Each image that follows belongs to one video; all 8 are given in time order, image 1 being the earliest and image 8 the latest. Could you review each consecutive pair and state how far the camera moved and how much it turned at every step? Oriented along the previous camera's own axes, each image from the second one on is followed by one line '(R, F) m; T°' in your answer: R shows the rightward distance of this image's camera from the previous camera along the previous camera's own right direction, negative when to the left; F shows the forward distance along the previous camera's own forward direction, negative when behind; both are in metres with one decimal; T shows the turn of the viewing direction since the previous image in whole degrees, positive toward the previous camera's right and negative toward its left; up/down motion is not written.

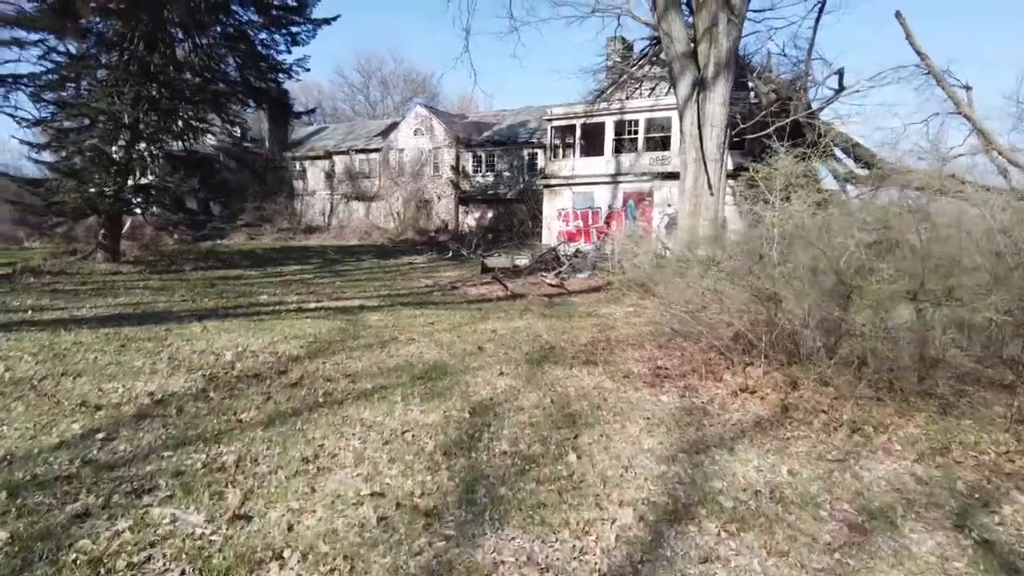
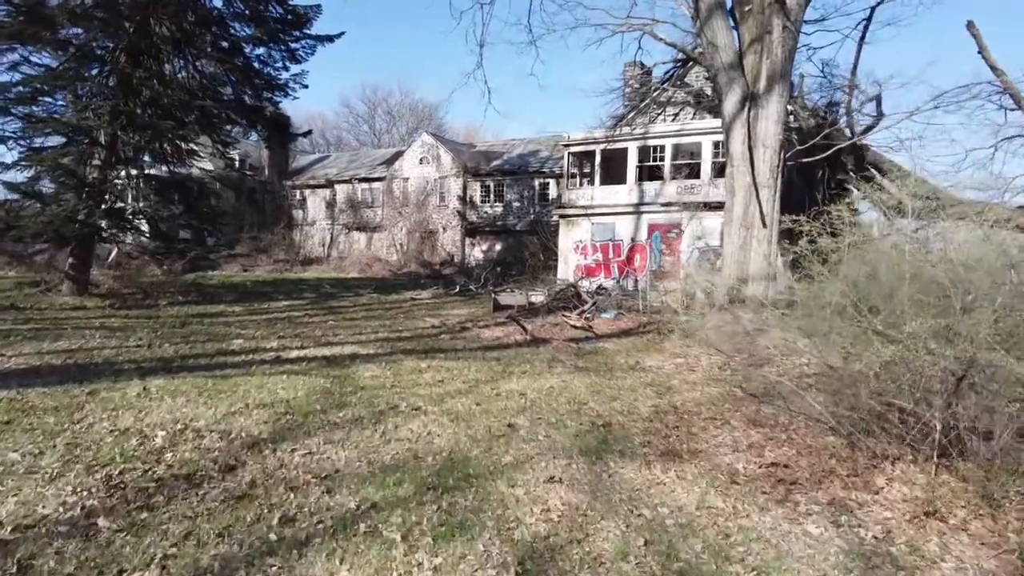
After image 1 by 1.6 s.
(-0.4, +2.1) m; 0°
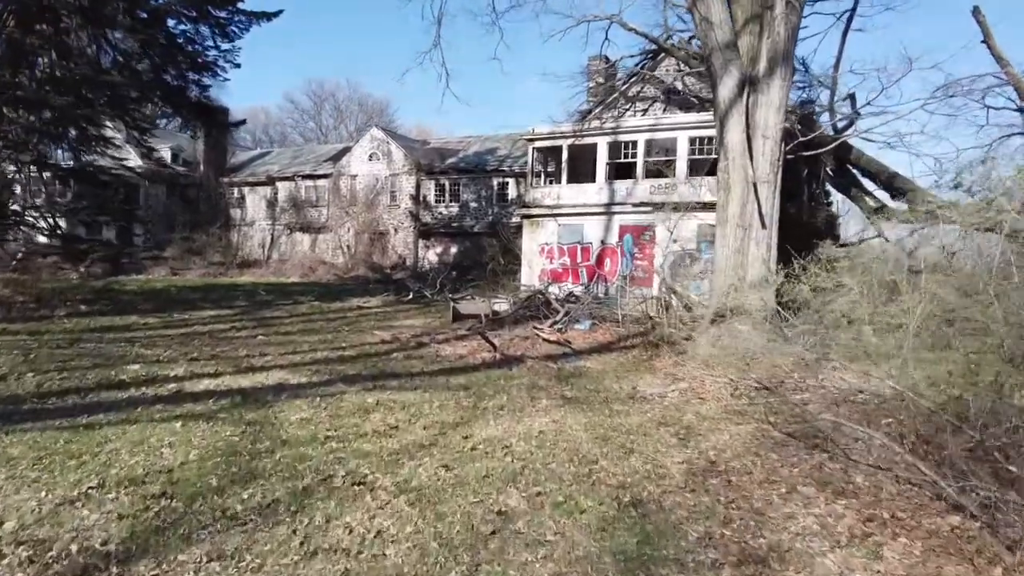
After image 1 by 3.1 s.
(-0.2, +1.9) m; +4°
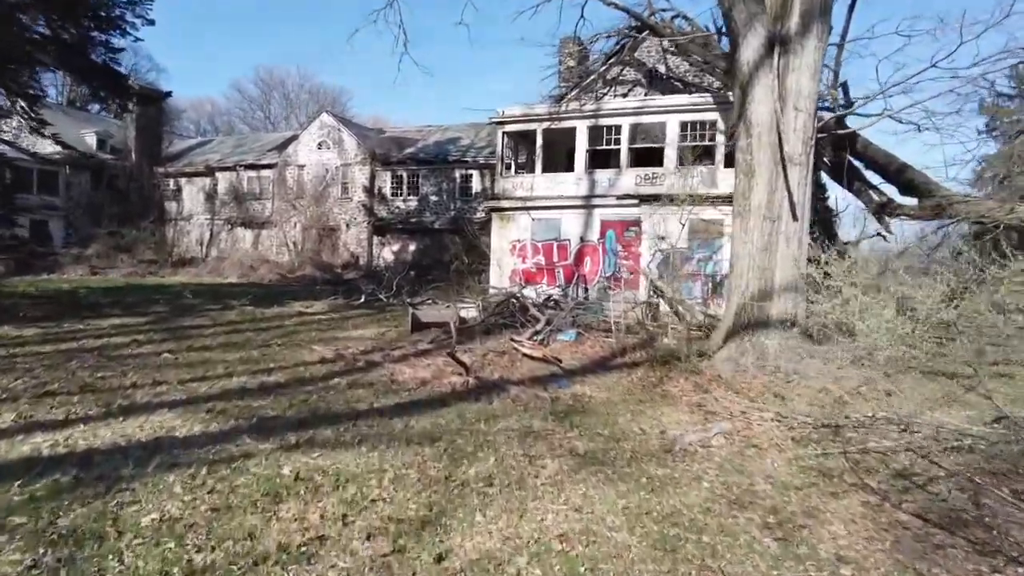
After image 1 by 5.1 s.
(-0.3, +2.4) m; +4°
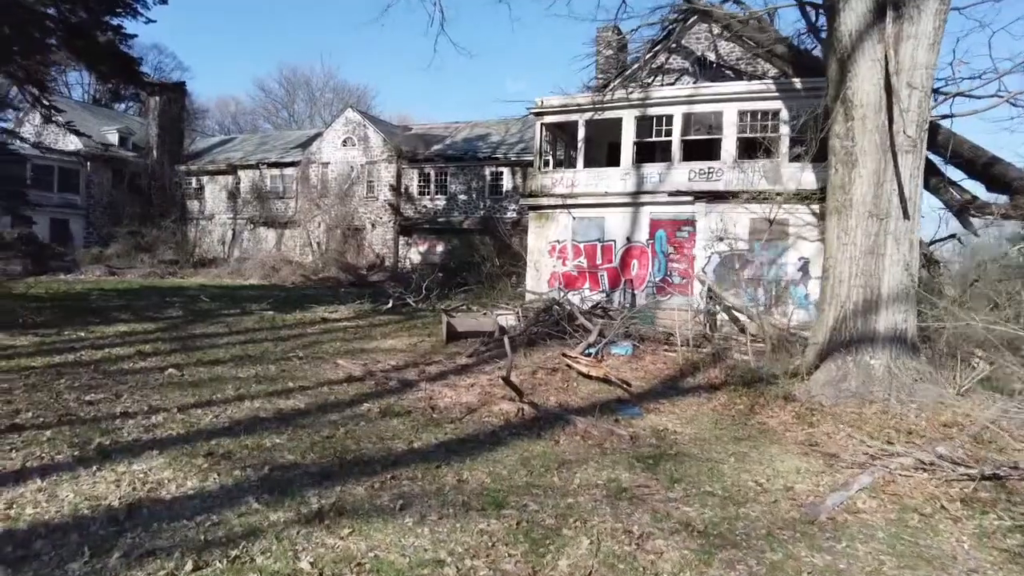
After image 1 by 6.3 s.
(-0.5, +1.4) m; -2°
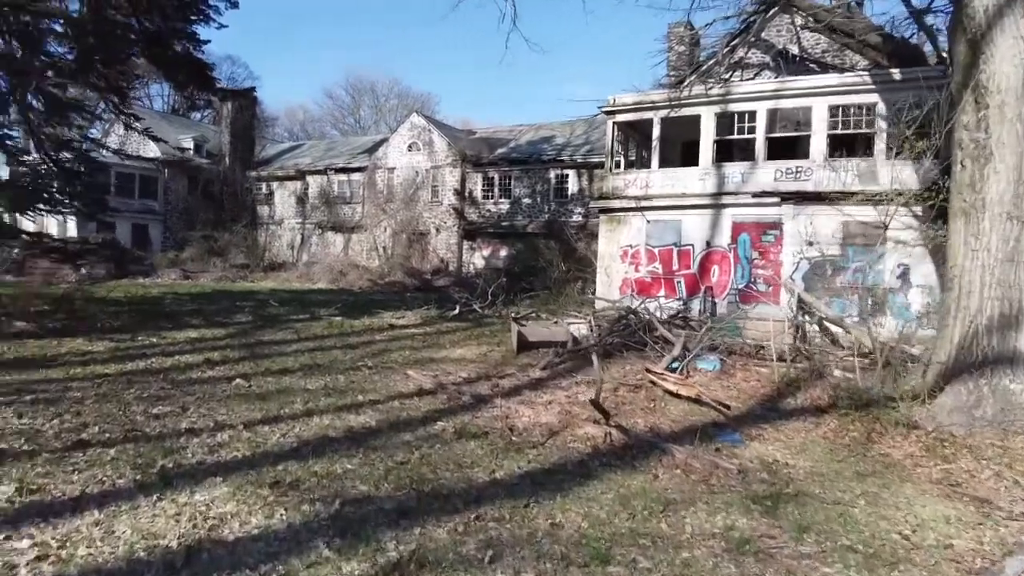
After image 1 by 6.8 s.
(-0.3, +0.6) m; -5°
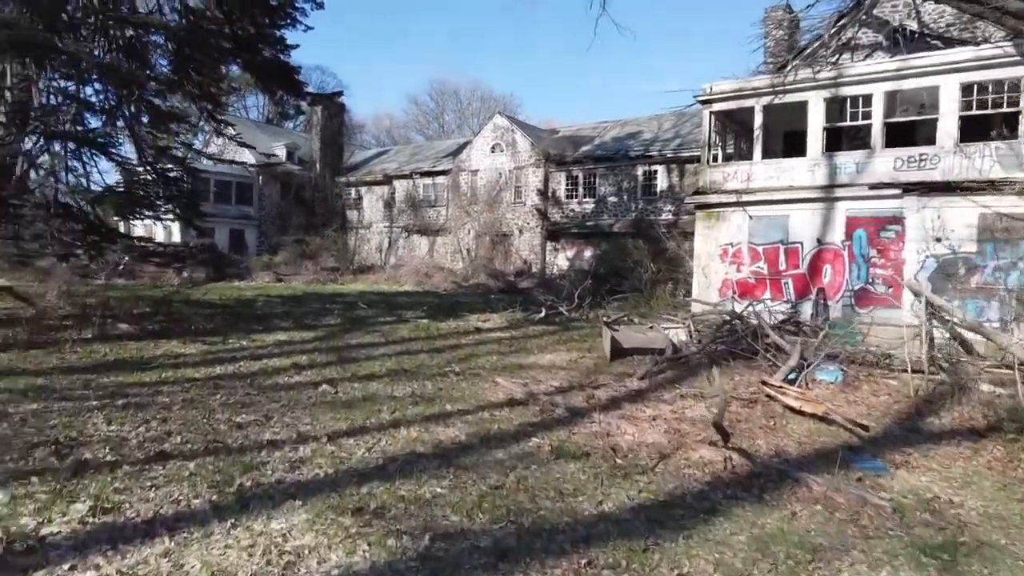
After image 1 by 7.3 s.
(-0.2, +0.6) m; -7°
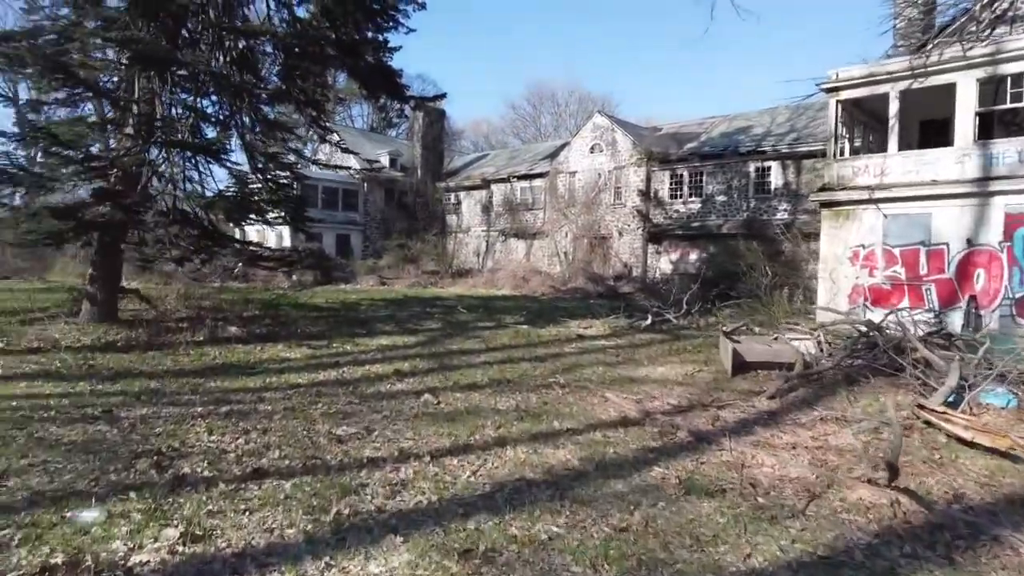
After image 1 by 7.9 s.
(-0.2, +0.6) m; -8°
